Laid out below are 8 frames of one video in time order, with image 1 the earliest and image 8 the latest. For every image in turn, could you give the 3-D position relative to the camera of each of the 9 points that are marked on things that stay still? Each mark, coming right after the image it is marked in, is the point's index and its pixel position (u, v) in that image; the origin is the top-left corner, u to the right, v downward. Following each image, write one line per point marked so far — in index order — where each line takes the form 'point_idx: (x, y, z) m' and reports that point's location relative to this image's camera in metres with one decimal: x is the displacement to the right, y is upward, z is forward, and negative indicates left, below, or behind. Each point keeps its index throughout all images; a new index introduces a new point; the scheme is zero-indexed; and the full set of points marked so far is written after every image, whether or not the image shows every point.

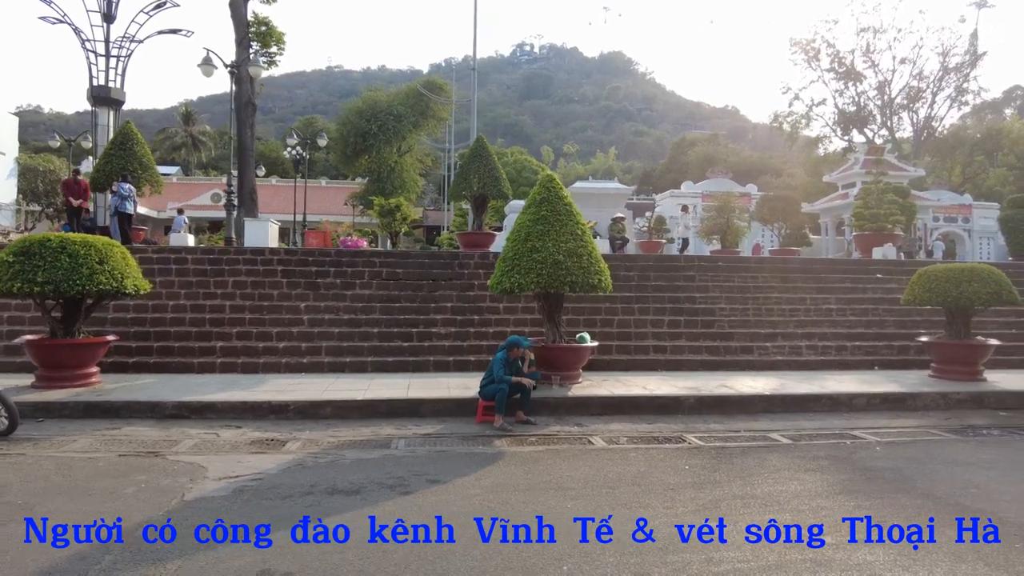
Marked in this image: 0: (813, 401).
0: (+3.4, -1.3, +7.3) m
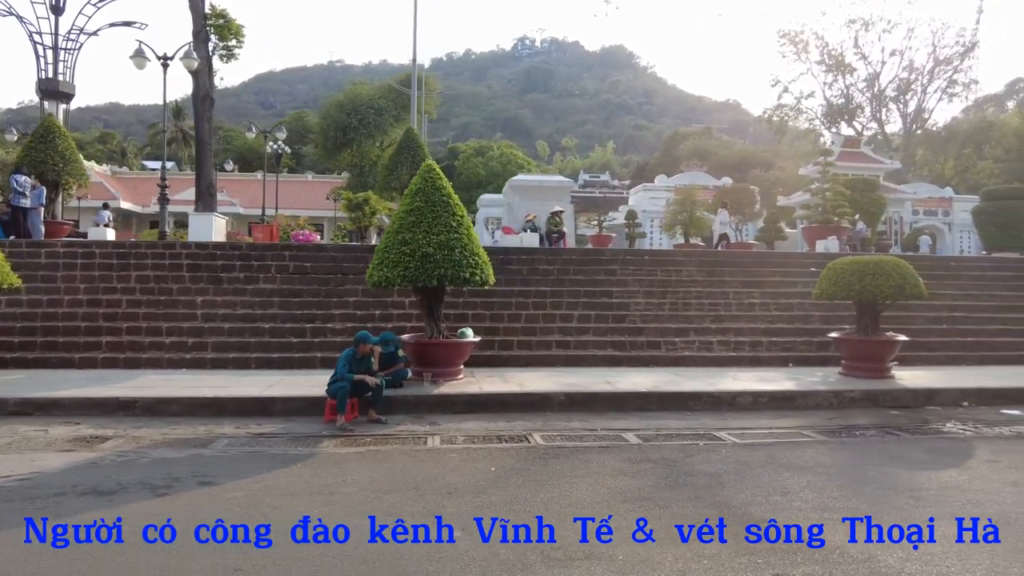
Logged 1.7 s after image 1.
0: (+1.9, -1.2, +7.0) m
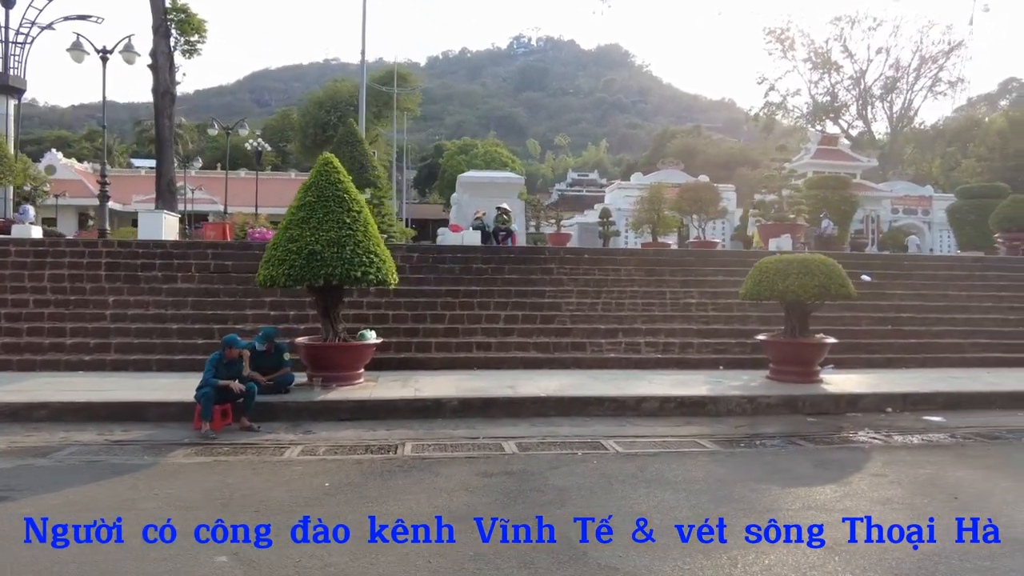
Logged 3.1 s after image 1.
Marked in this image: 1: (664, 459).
0: (+0.8, -1.2, +6.7) m
1: (+1.2, -1.4, +5.1) m
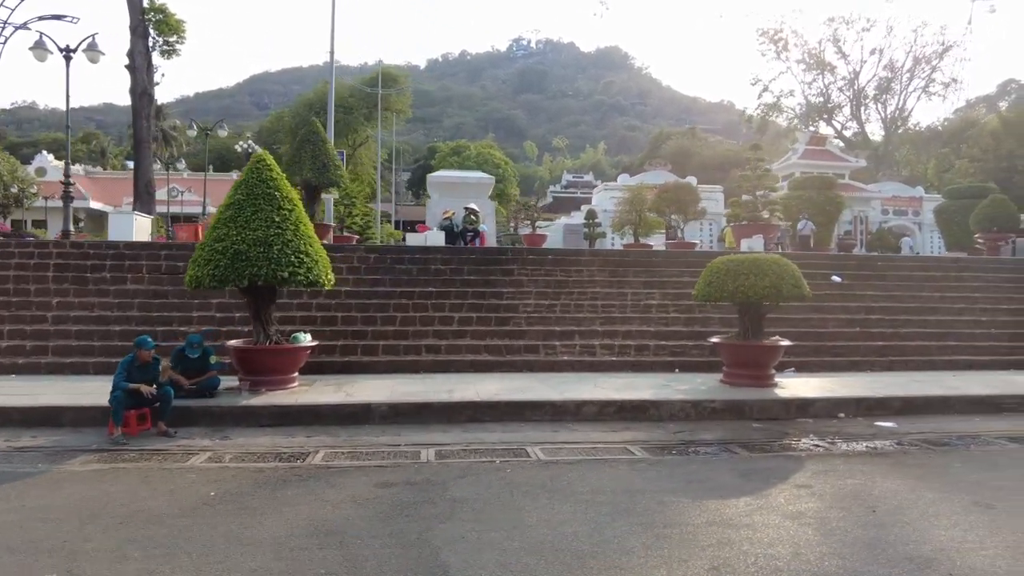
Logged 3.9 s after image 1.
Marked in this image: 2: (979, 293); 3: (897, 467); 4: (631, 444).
0: (+0.2, -1.2, +6.4) m
1: (+0.5, -1.4, +4.9) m
2: (+8.1, -0.1, +11.0) m
3: (+3.1, -1.4, +5.1) m
4: (+1.1, -1.4, +5.7) m
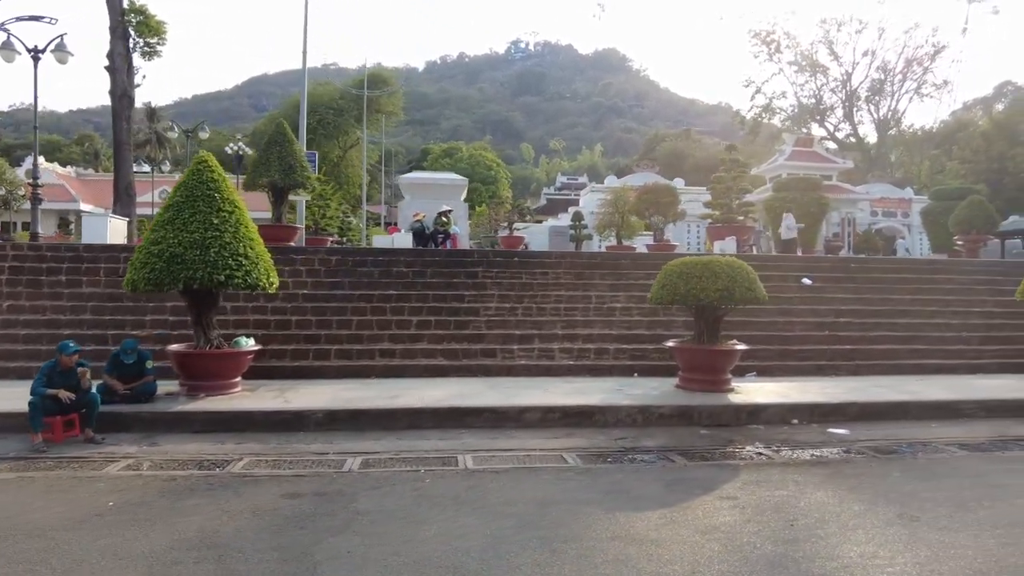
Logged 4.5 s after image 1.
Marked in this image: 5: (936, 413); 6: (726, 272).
0: (-0.4, -1.3, +6.3) m
1: (0.0, -1.4, +4.8) m
2: (+7.5, -0.1, +10.9) m
3: (+2.5, -1.4, +4.9) m
4: (+0.5, -1.4, +5.5) m
5: (+4.7, -1.4, +7.0) m
6: (+2.4, +0.2, +7.2) m
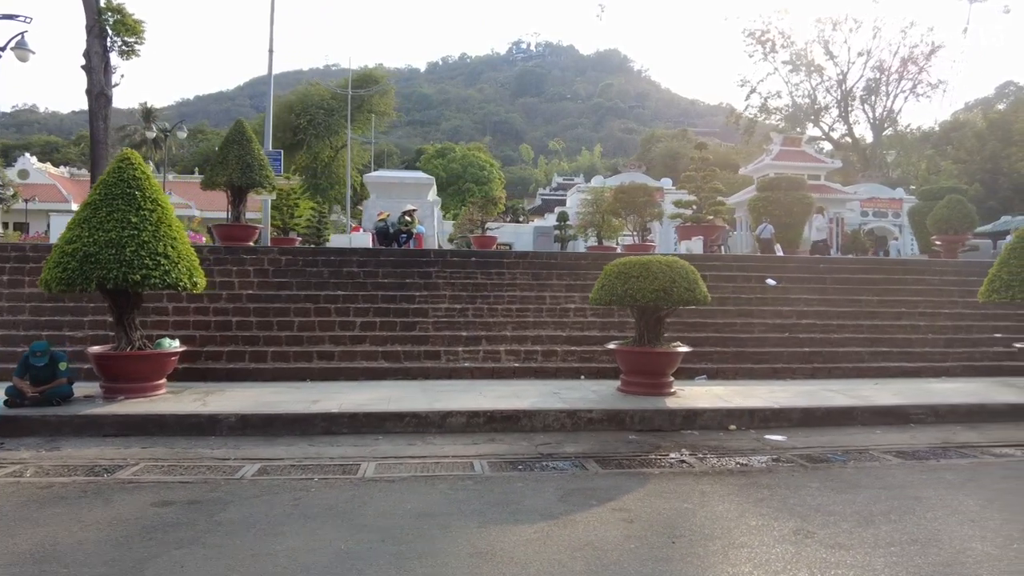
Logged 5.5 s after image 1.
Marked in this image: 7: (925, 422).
0: (-1.2, -1.3, +6.1) m
1: (-0.8, -1.4, +4.5) m
2: (+6.8, -0.1, +10.6) m
3: (+1.7, -1.4, +4.7) m
4: (-0.3, -1.4, +5.3) m
5: (+3.9, -1.4, +6.7) m
6: (+1.7, +0.2, +6.9) m
7: (+4.4, -1.4, +6.8) m
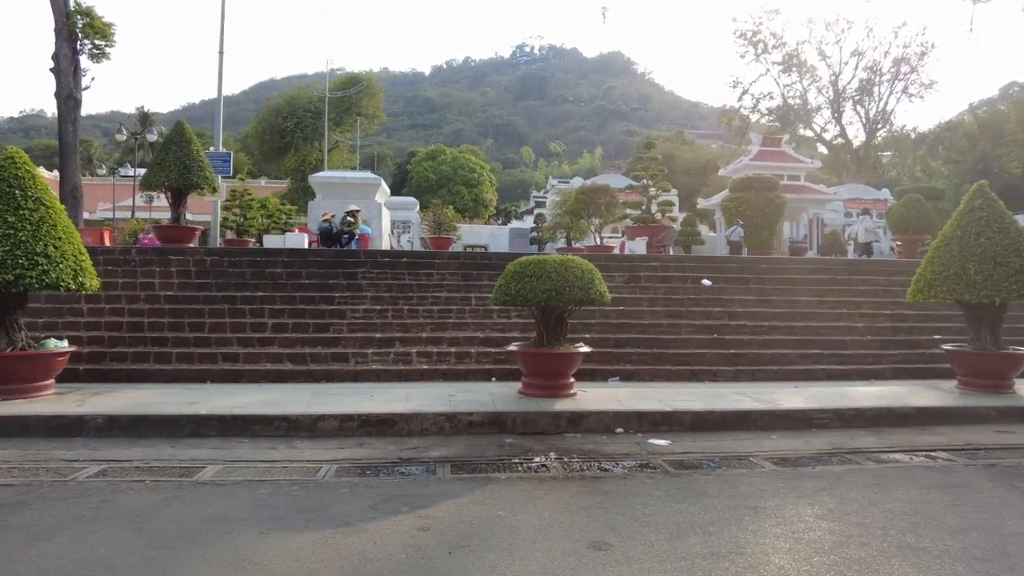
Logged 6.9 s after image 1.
0: (-2.3, -1.2, +5.9) m
1: (-2.0, -1.4, +4.4) m
2: (+5.7, -0.2, +10.3) m
3: (+0.6, -1.4, +4.5) m
4: (-1.4, -1.4, +5.2) m
5: (+2.8, -1.4, +6.5) m
6: (+0.5, +0.2, +6.8) m
7: (+3.3, -1.4, +6.6) m
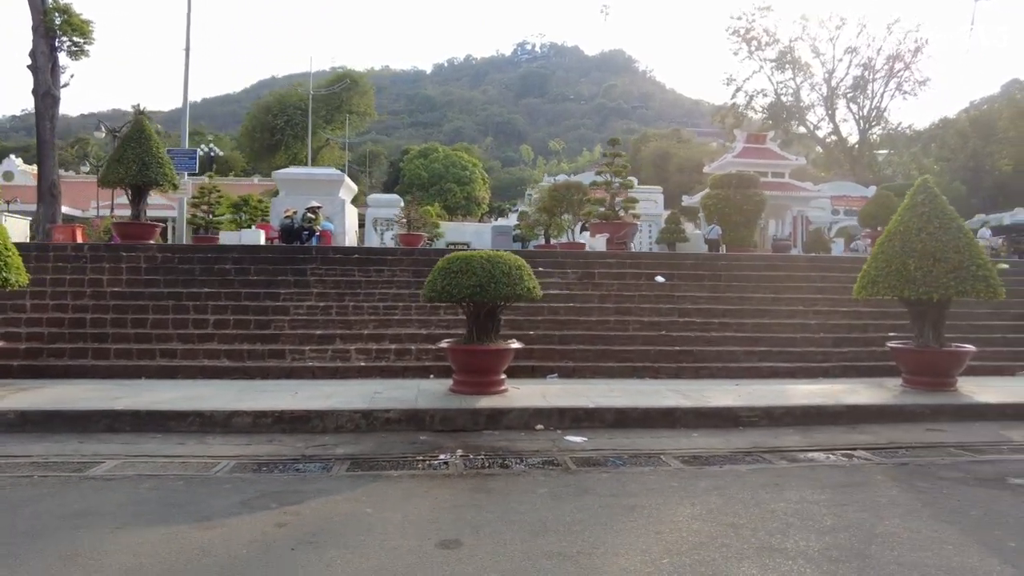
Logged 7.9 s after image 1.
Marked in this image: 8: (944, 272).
0: (-3.1, -1.2, +5.9) m
1: (-2.8, -1.4, +4.3) m
2: (+5.0, -0.1, +10.2) m
3: (-0.2, -1.4, +4.4) m
4: (-2.2, -1.4, +5.1) m
5: (+2.0, -1.3, +6.4) m
6: (-0.3, +0.2, +6.7) m
7: (+2.5, -1.4, +6.5) m
8: (+4.9, +0.2, +7.2) m
